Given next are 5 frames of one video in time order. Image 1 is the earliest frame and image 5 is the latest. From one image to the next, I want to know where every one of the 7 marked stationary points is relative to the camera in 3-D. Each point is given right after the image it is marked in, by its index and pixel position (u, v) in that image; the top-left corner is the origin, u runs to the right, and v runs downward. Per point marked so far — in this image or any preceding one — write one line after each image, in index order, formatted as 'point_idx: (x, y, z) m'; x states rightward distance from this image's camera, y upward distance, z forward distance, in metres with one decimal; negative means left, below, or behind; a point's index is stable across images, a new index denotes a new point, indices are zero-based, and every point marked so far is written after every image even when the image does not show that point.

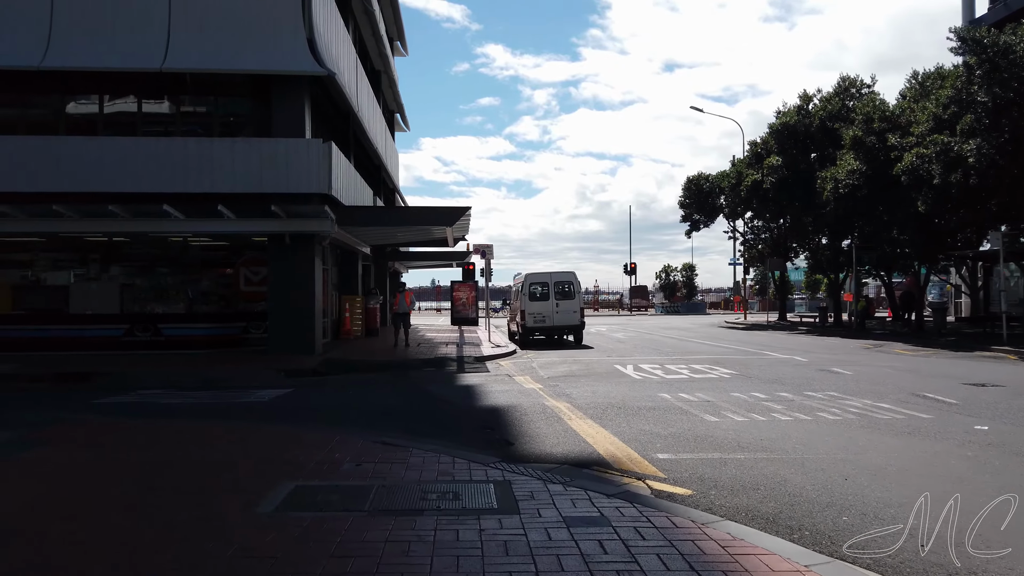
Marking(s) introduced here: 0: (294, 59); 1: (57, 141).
0: (-4.6, +4.9, +16.3) m
1: (-9.6, +3.1, +16.1) m
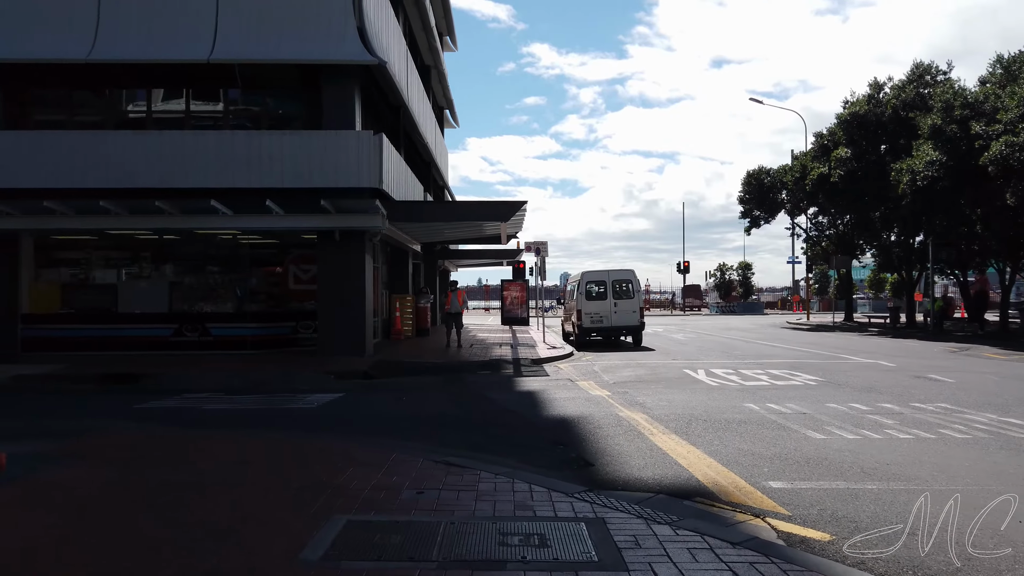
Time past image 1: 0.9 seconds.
0: (-3.4, +4.9, +15.6) m
1: (-8.3, +3.1, +15.7) m
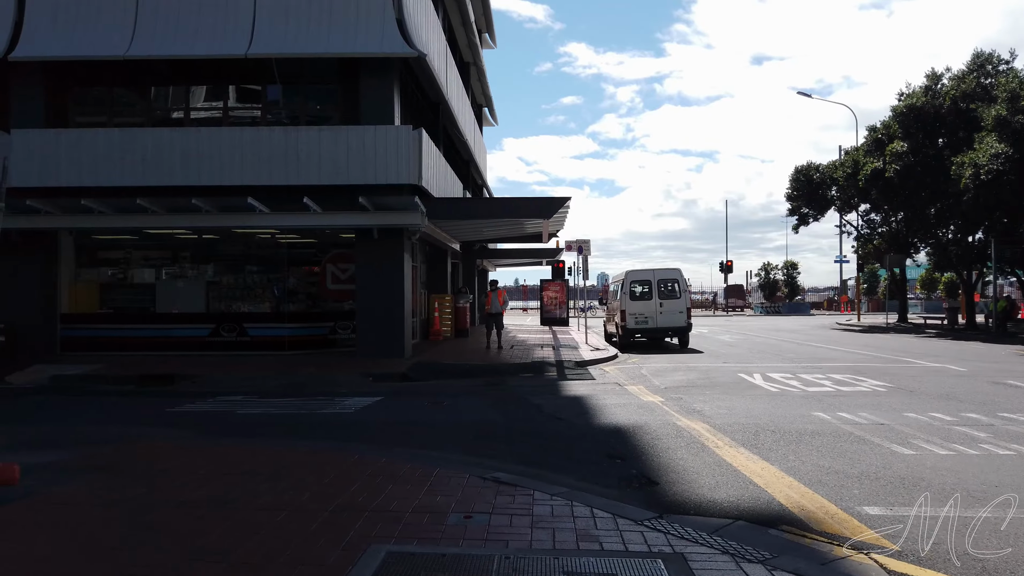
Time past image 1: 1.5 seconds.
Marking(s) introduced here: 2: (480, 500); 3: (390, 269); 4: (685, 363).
0: (-2.6, +4.9, +15.2) m
1: (-7.5, +3.1, +15.5) m
2: (-0.2, -1.3, +4.7) m
3: (-2.6, +0.4, +15.9) m
4: (+3.5, -1.5, +15.4) m
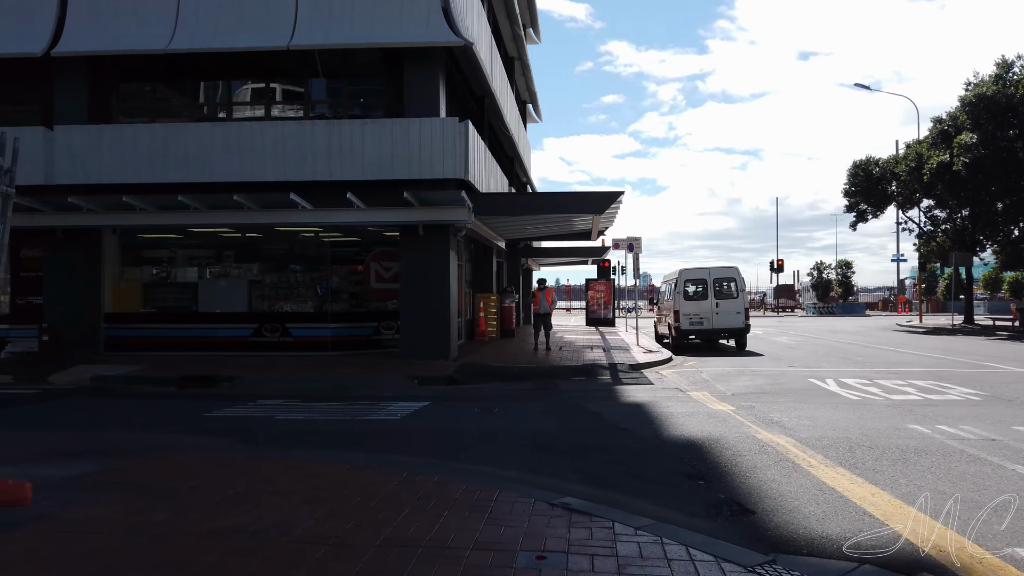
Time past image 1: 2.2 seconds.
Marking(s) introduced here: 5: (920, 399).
0: (-1.6, +4.9, +14.6) m
1: (-6.5, +3.2, +15.2) m
2: (+0.2, -1.3, +4.0) m
3: (-1.5, +0.4, +15.4) m
4: (+4.5, -1.5, +14.4) m
5: (+5.3, -1.4, +10.1) m
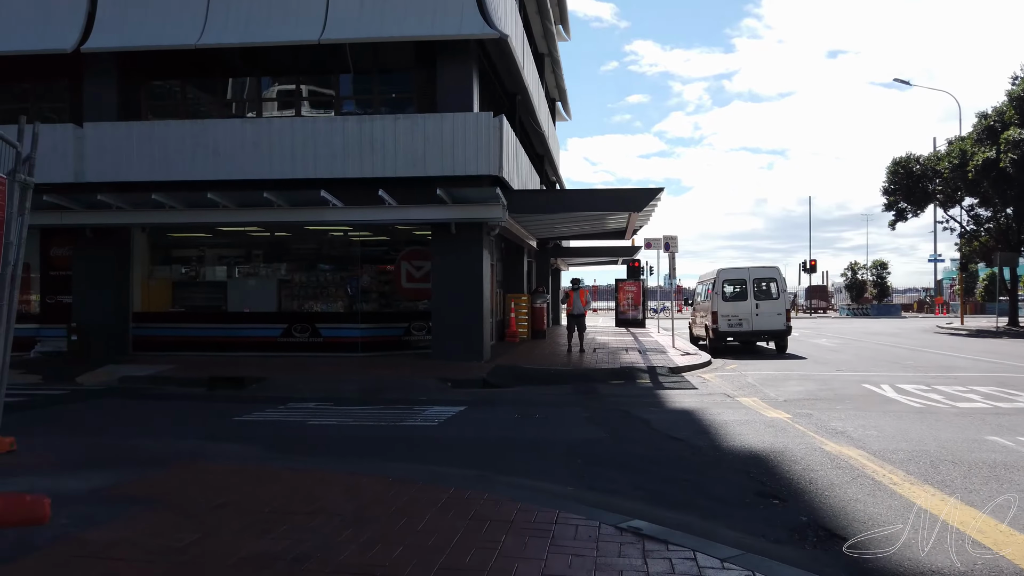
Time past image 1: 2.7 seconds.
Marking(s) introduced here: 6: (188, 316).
0: (-0.9, +4.9, +14.2) m
1: (-5.8, +3.2, +14.9) m
2: (+0.5, -1.3, +3.6) m
3: (-0.9, +0.4, +14.9) m
4: (+5.1, -1.5, +13.8) m
5: (+5.8, -1.5, +9.4) m
6: (-7.0, -0.6, +16.4) m
